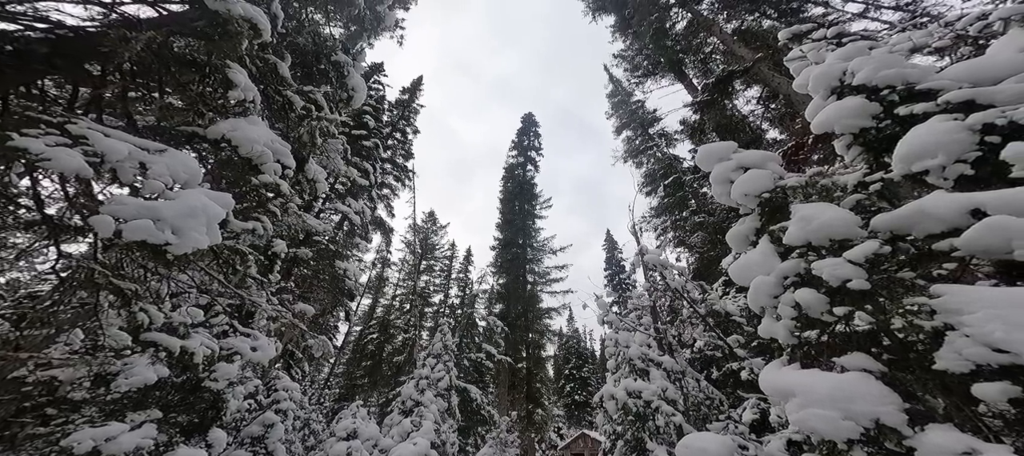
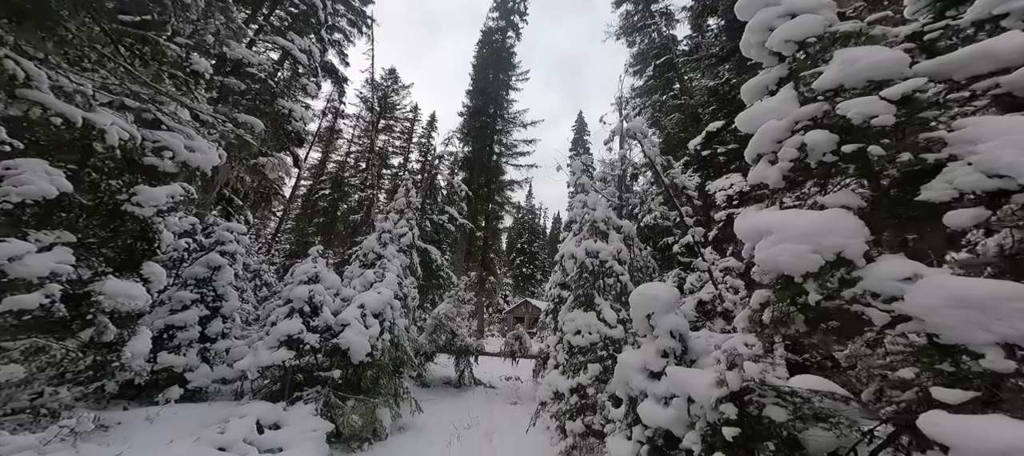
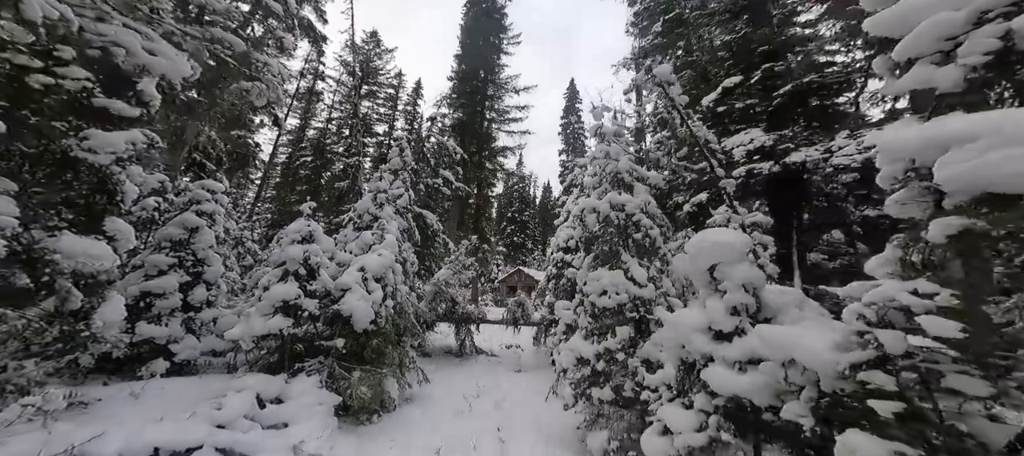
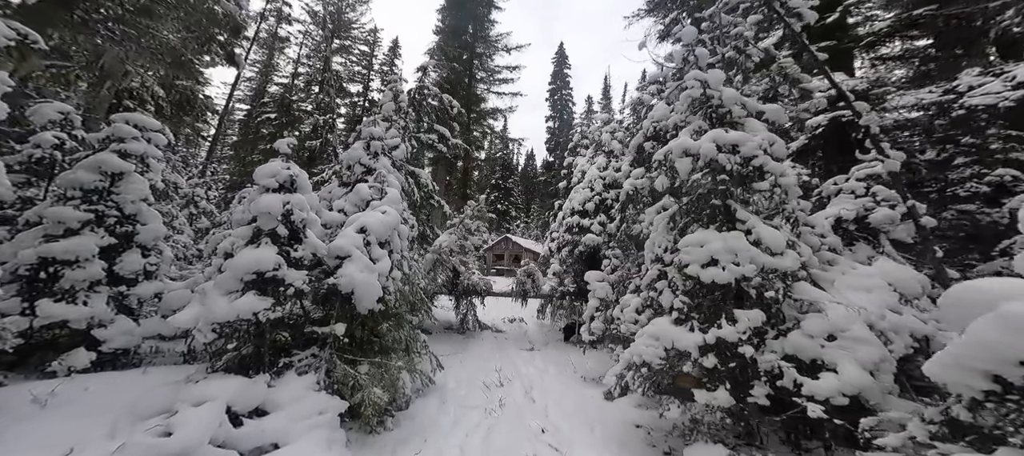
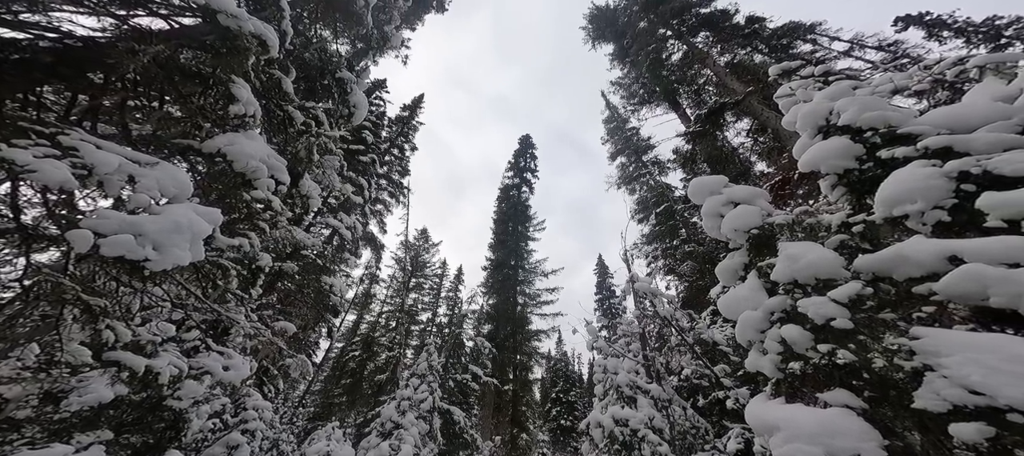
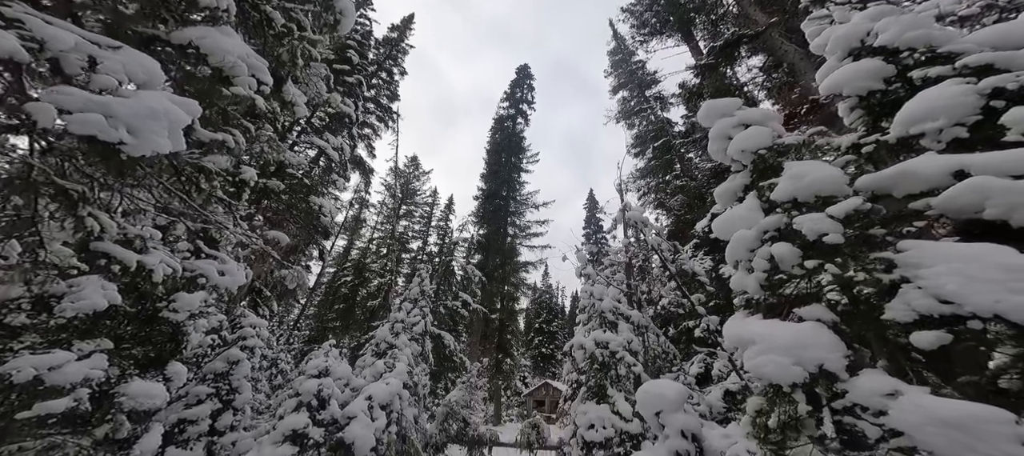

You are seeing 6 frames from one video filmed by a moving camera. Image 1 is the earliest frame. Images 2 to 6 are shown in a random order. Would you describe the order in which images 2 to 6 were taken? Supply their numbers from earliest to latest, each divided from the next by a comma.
5, 6, 2, 3, 4
